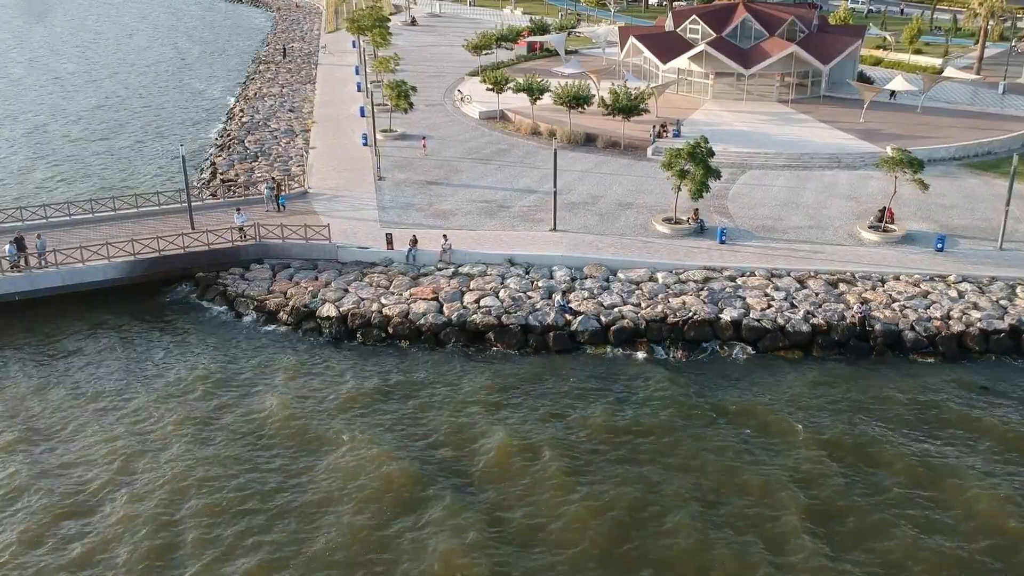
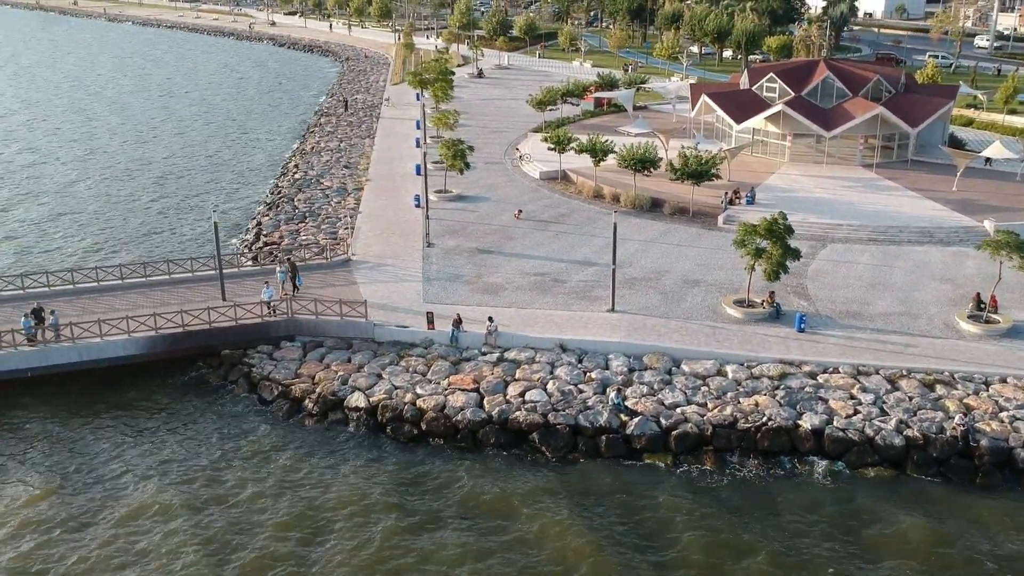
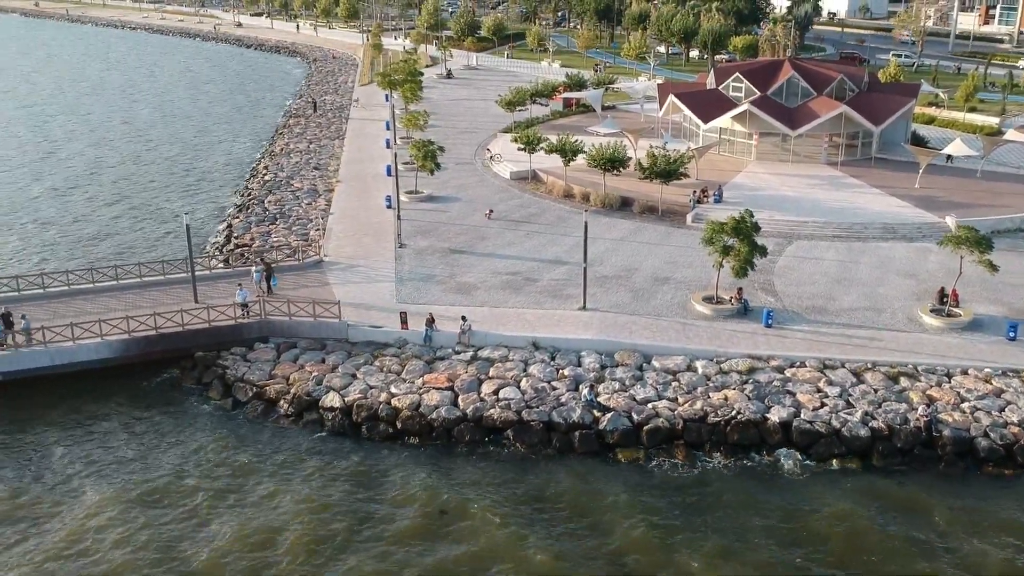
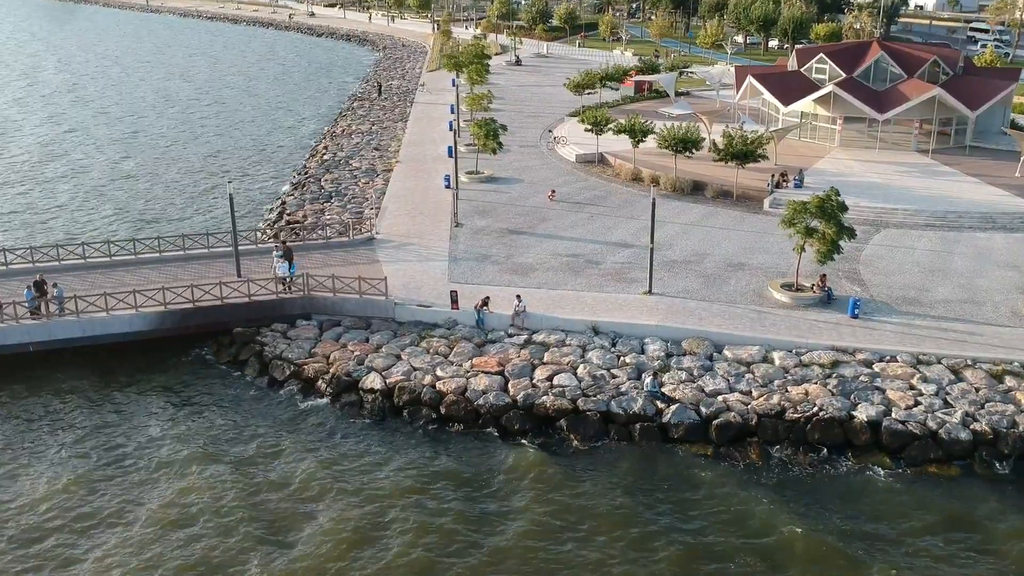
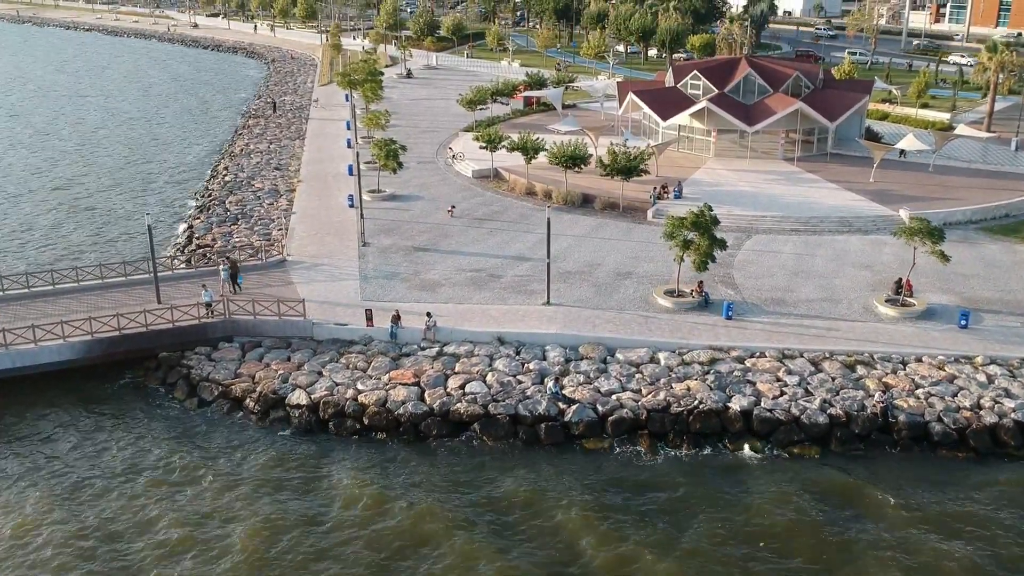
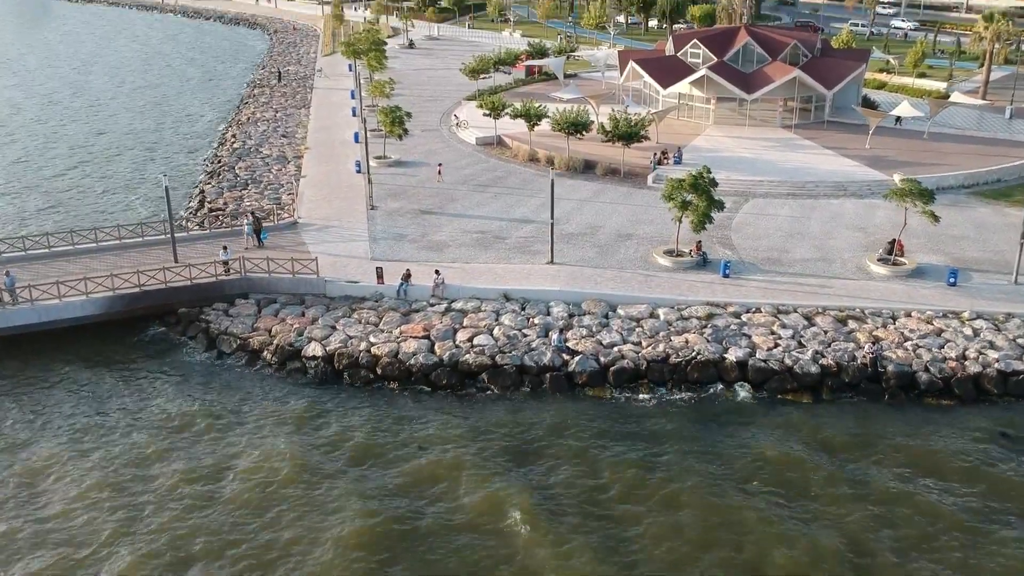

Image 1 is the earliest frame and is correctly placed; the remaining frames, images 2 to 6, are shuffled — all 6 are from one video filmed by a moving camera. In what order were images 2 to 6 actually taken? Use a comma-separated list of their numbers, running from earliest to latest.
6, 5, 3, 2, 4
